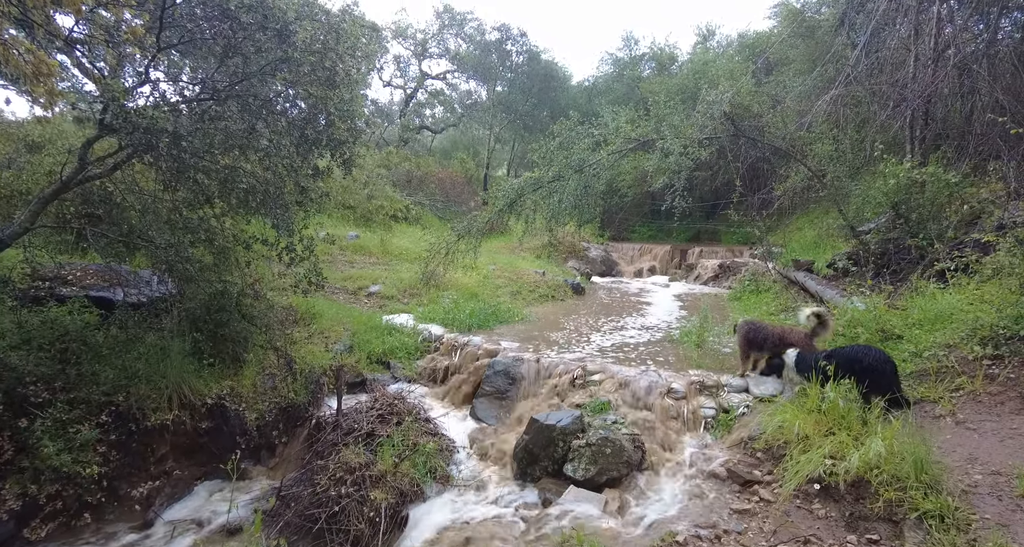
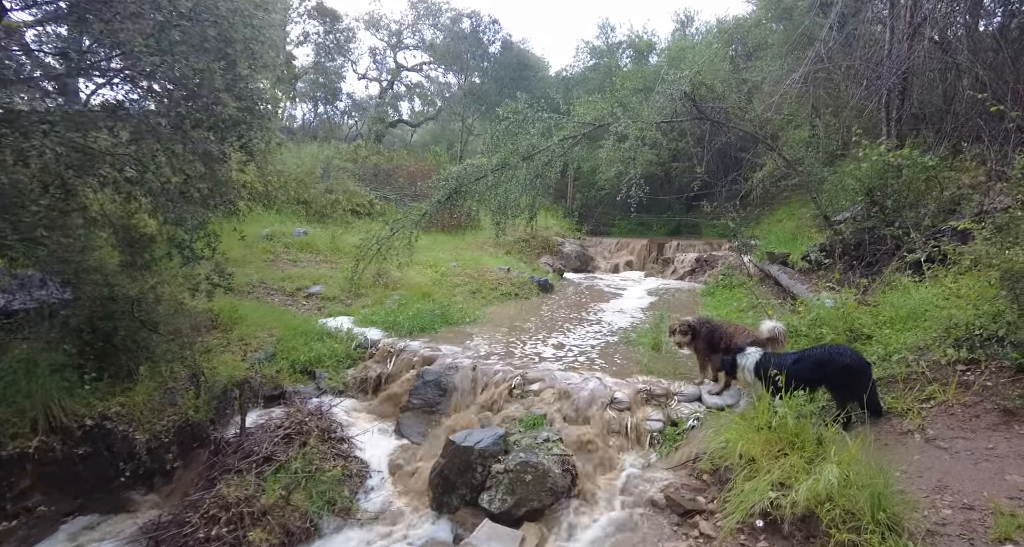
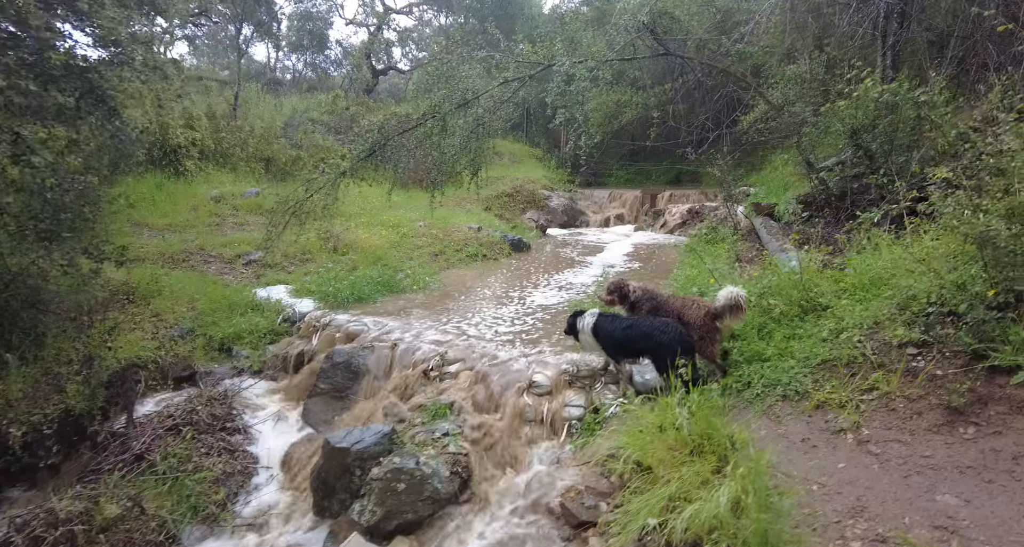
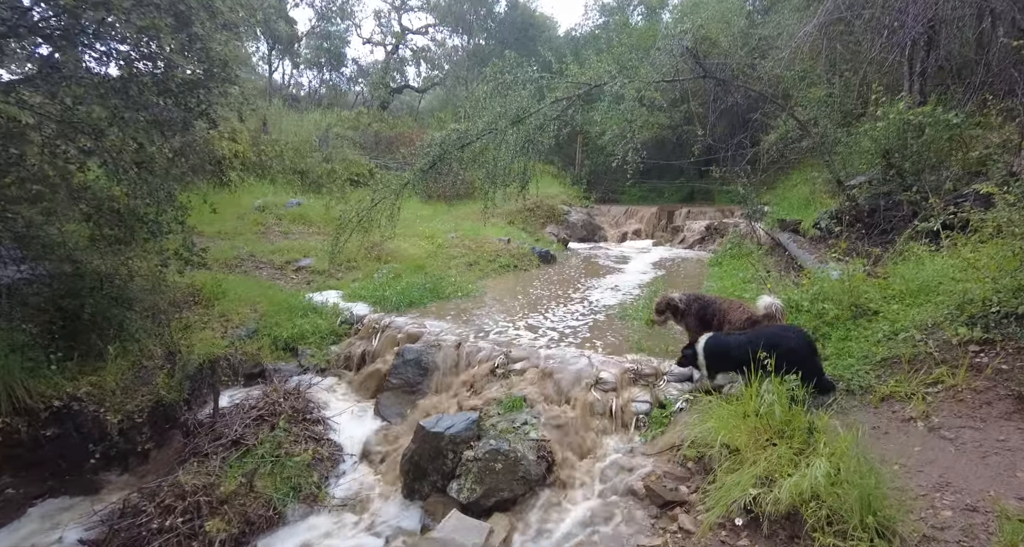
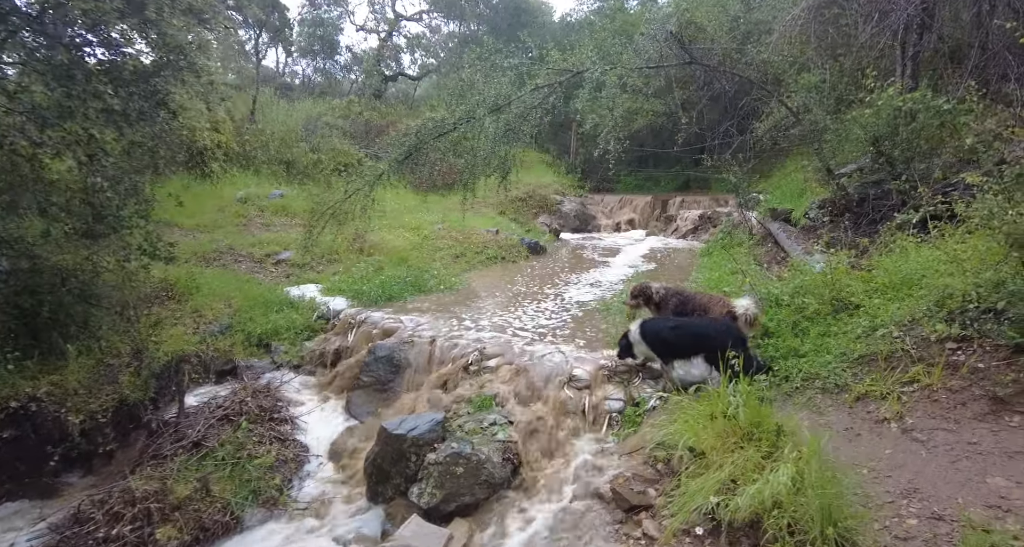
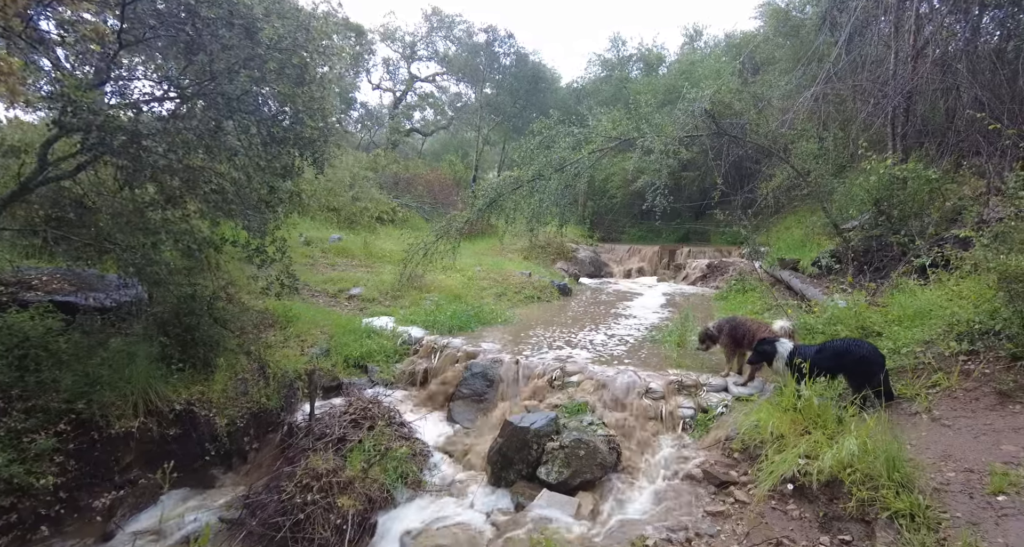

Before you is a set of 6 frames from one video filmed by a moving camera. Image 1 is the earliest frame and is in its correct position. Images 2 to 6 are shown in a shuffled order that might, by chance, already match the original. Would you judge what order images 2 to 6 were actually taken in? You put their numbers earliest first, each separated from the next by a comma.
6, 2, 4, 5, 3
